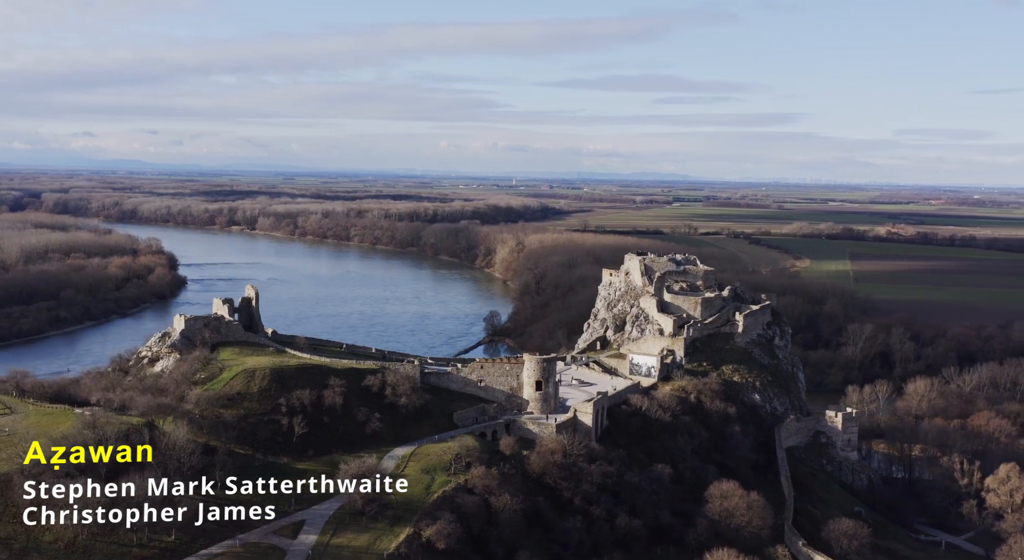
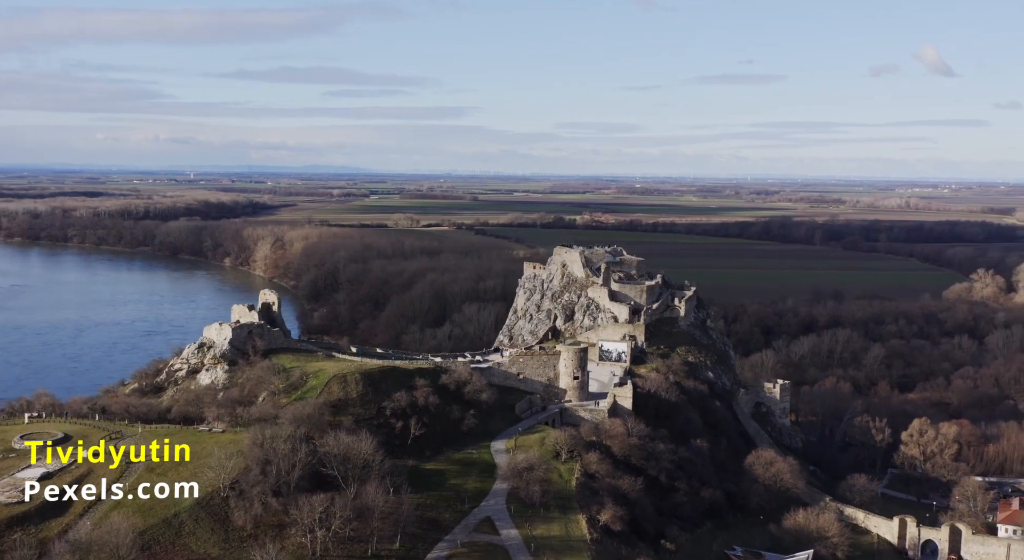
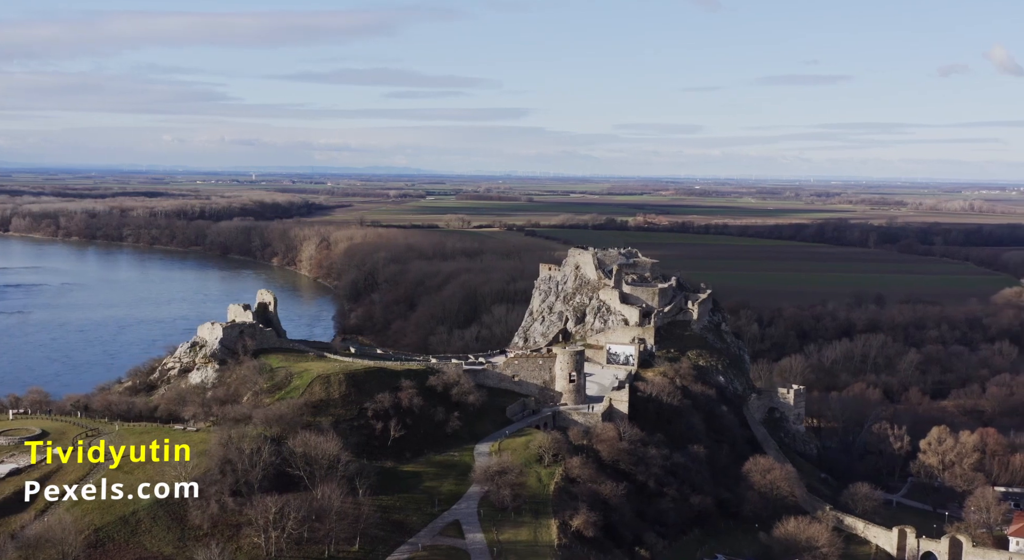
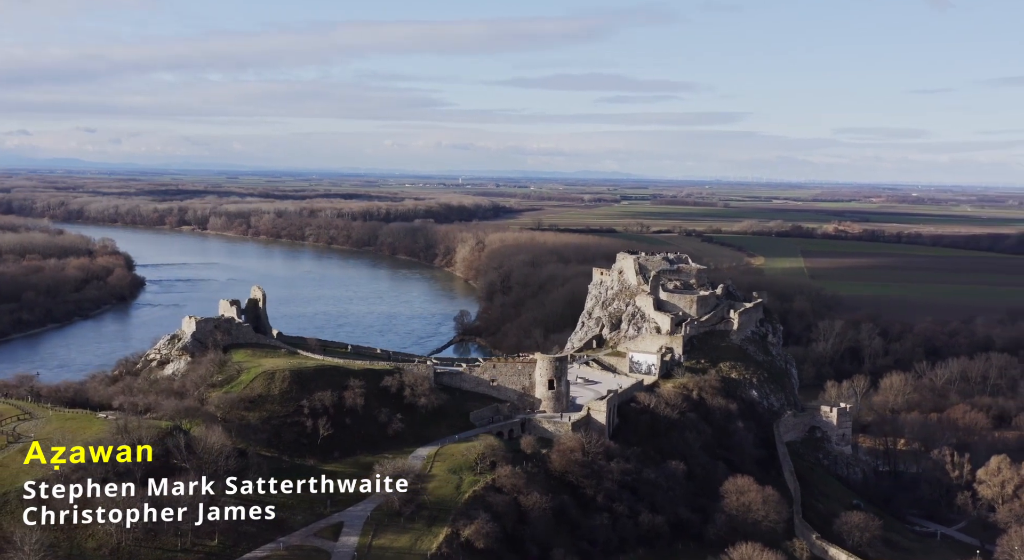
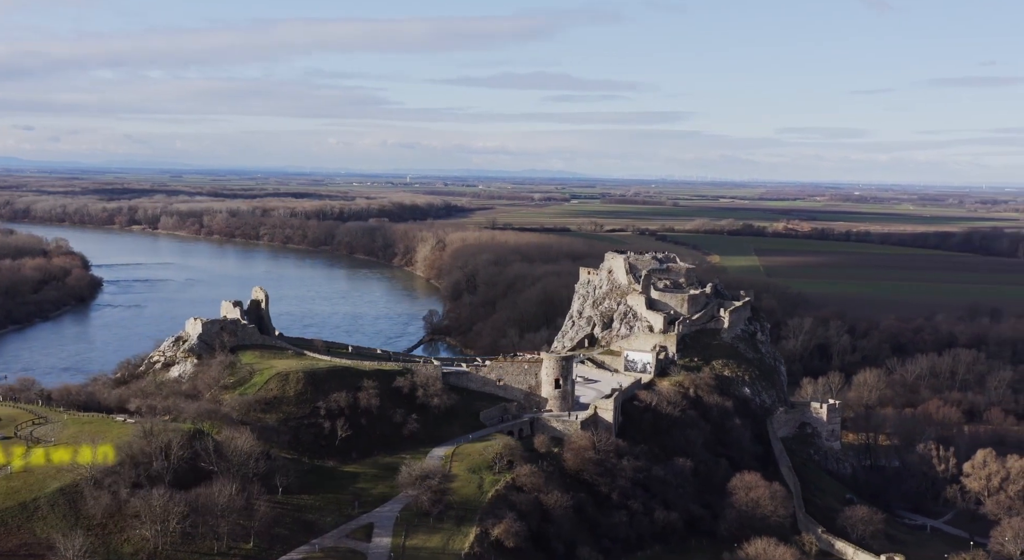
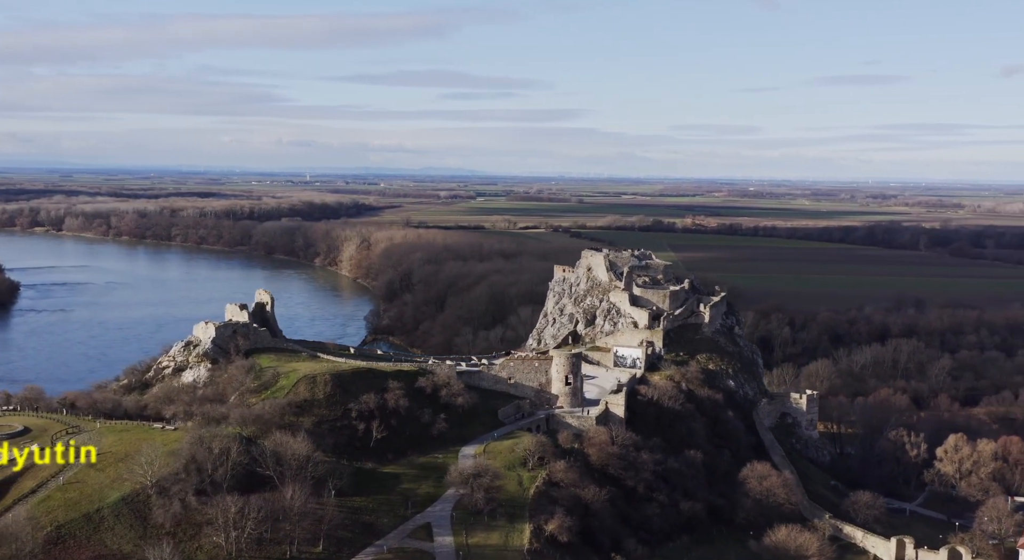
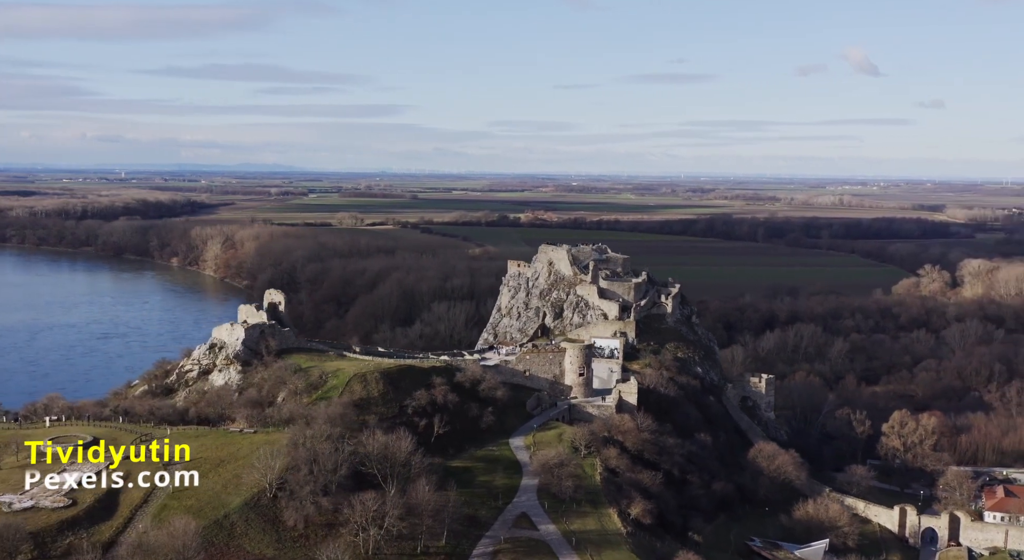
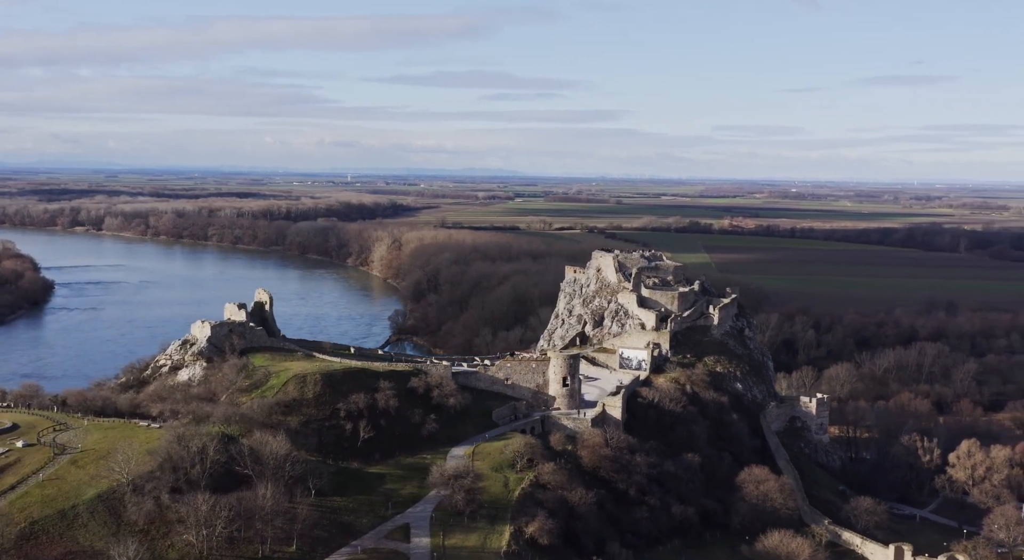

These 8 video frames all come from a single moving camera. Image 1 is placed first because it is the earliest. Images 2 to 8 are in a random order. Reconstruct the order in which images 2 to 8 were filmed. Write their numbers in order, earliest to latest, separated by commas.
4, 5, 8, 6, 3, 2, 7
